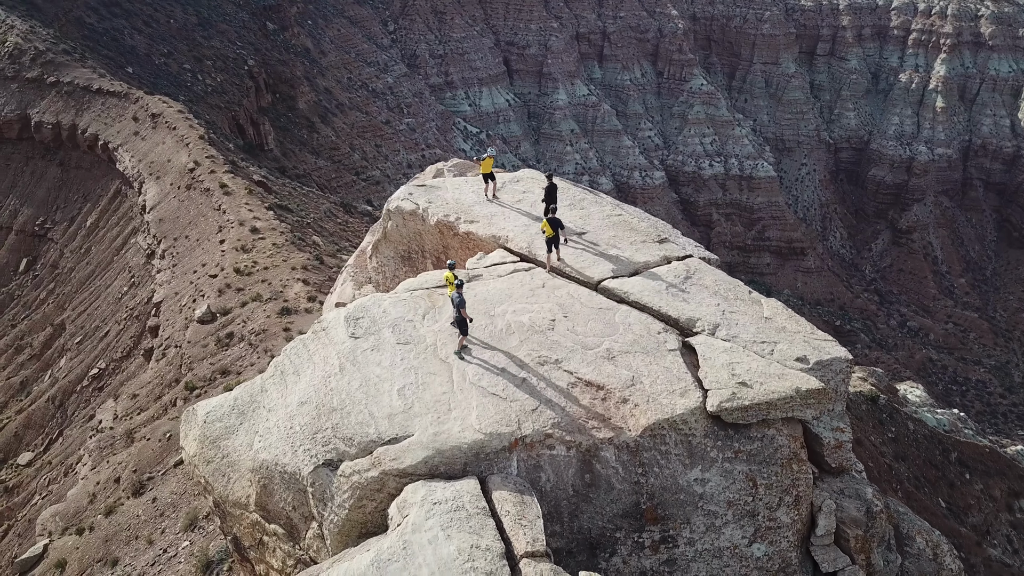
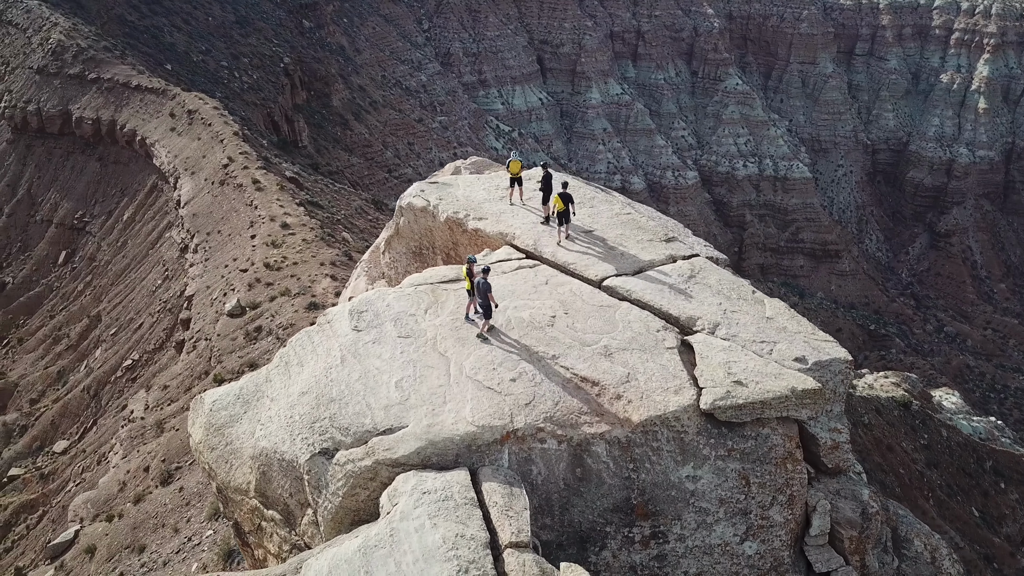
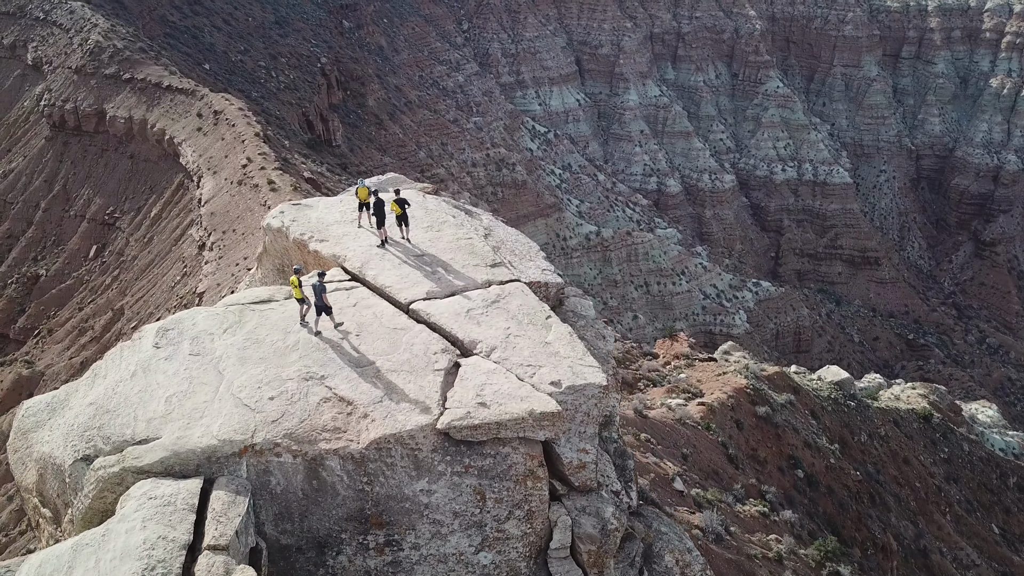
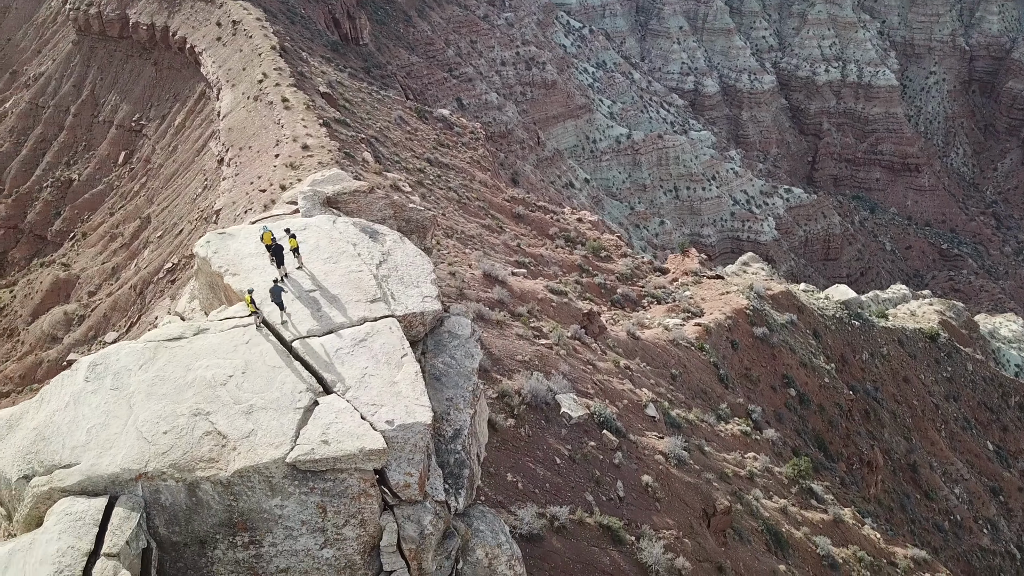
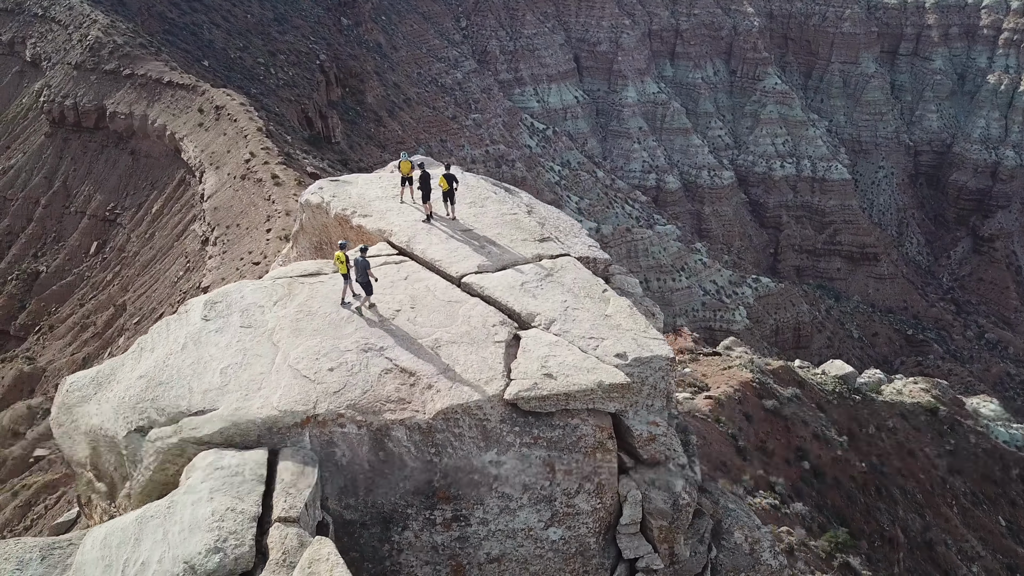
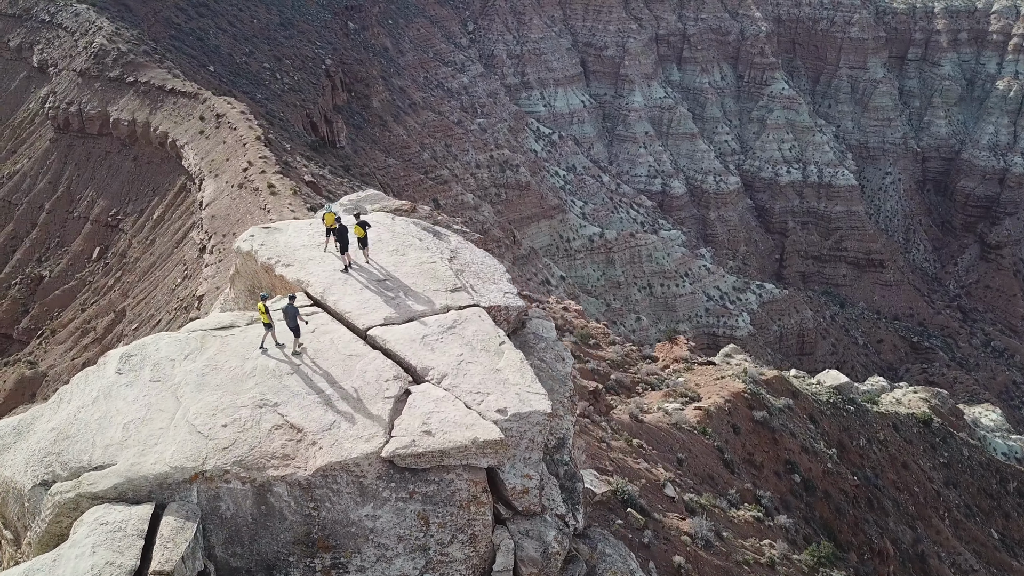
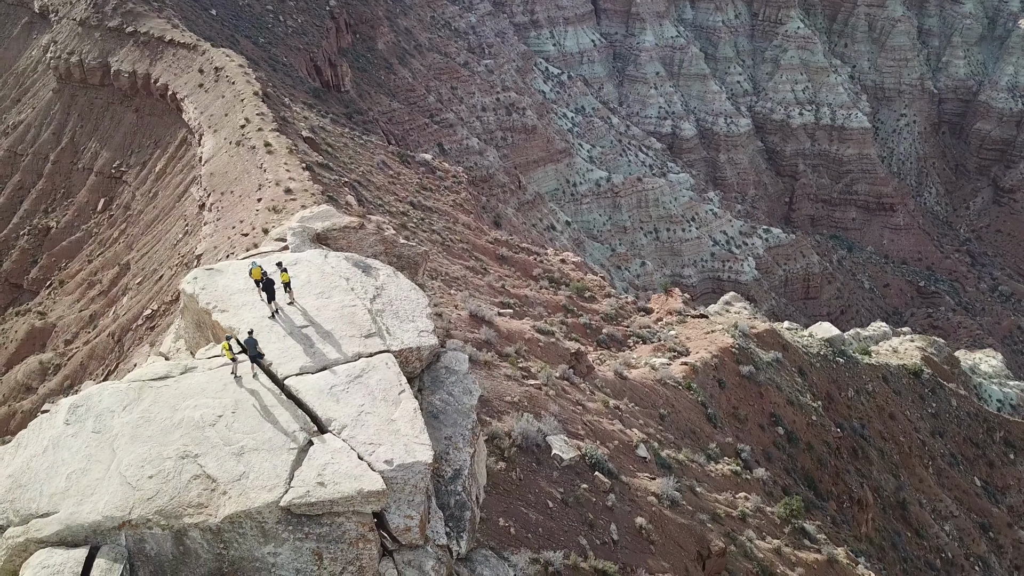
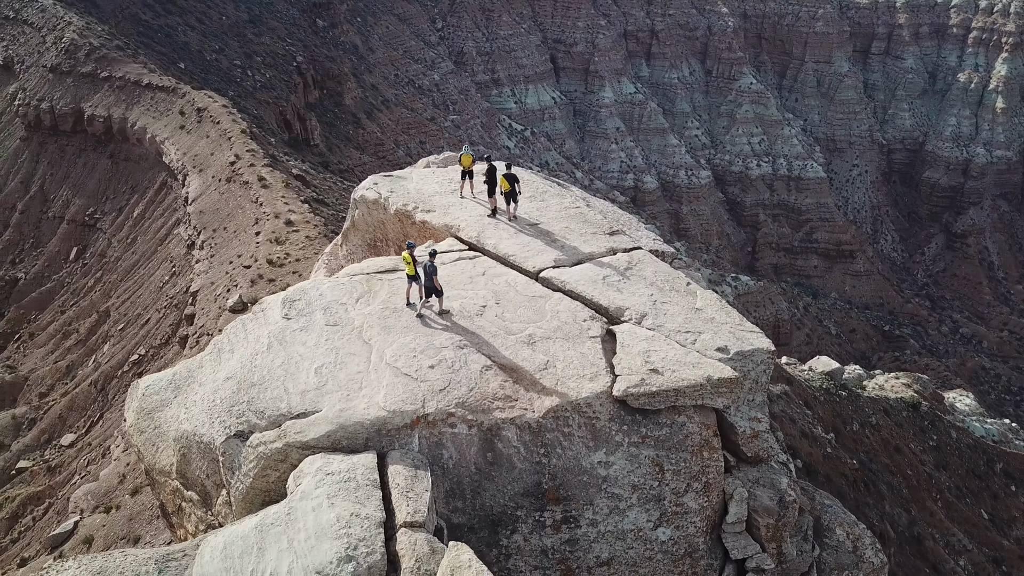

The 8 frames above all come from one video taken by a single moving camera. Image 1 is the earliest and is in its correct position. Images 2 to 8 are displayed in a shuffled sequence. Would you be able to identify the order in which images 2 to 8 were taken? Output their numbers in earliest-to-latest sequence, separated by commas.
2, 8, 5, 3, 6, 7, 4
